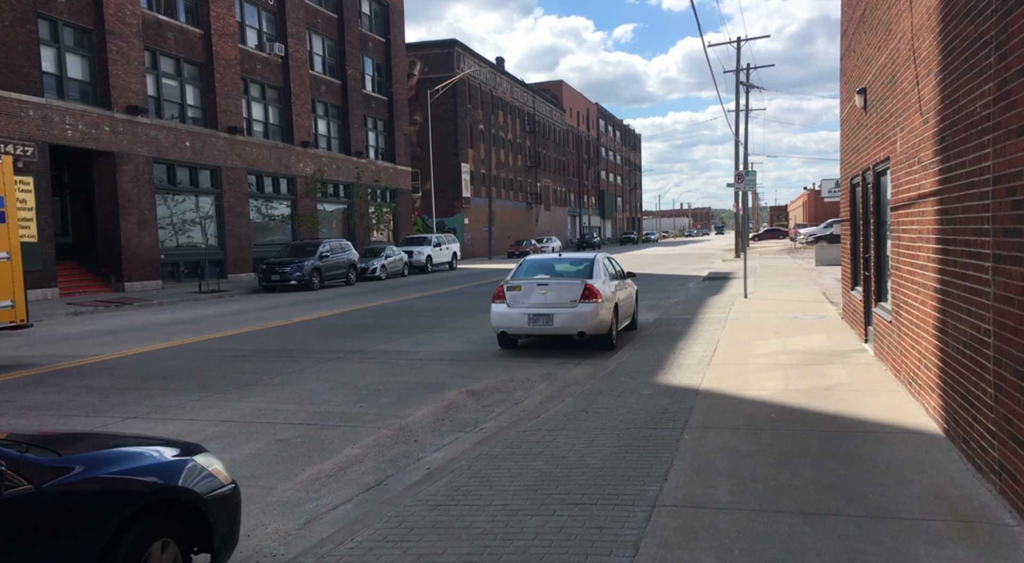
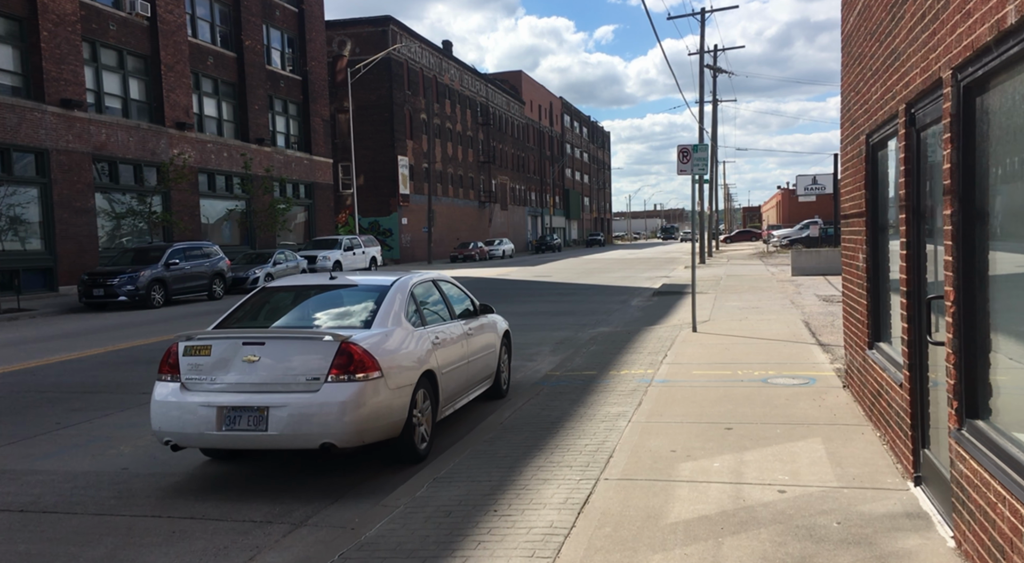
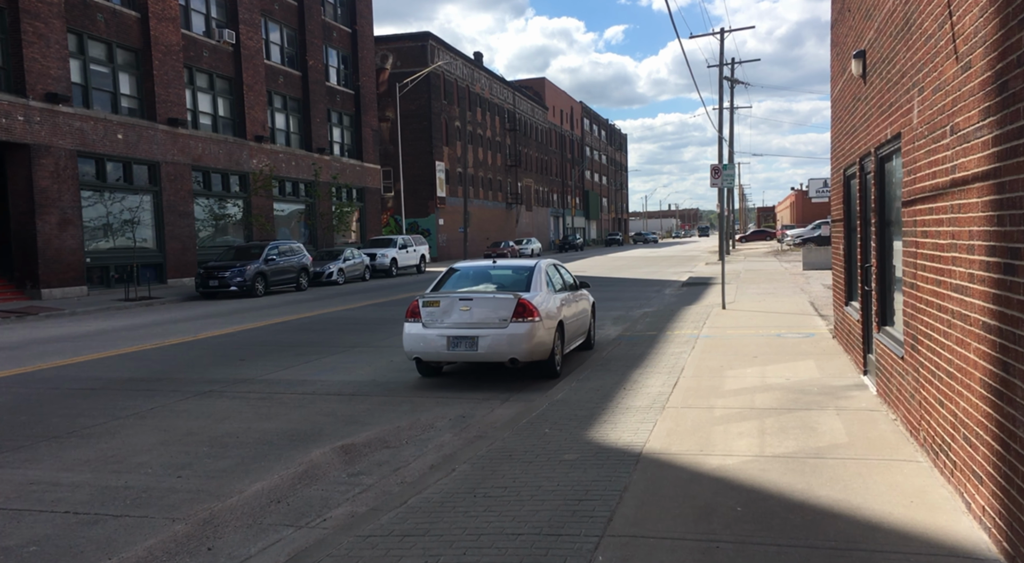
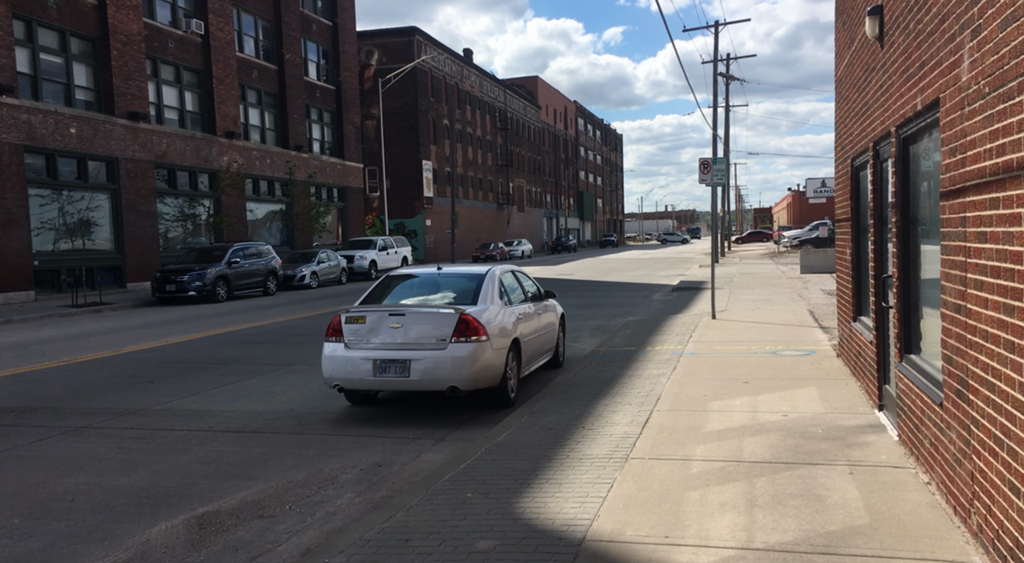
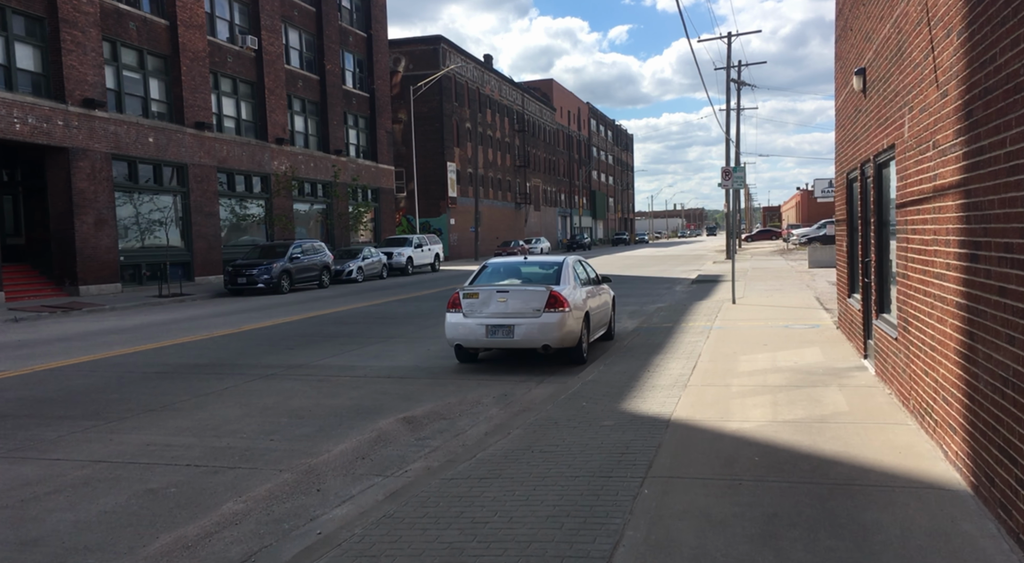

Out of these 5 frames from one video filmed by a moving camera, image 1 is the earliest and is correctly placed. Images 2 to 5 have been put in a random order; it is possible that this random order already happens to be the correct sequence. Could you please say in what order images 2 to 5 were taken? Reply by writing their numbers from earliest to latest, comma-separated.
5, 3, 4, 2
